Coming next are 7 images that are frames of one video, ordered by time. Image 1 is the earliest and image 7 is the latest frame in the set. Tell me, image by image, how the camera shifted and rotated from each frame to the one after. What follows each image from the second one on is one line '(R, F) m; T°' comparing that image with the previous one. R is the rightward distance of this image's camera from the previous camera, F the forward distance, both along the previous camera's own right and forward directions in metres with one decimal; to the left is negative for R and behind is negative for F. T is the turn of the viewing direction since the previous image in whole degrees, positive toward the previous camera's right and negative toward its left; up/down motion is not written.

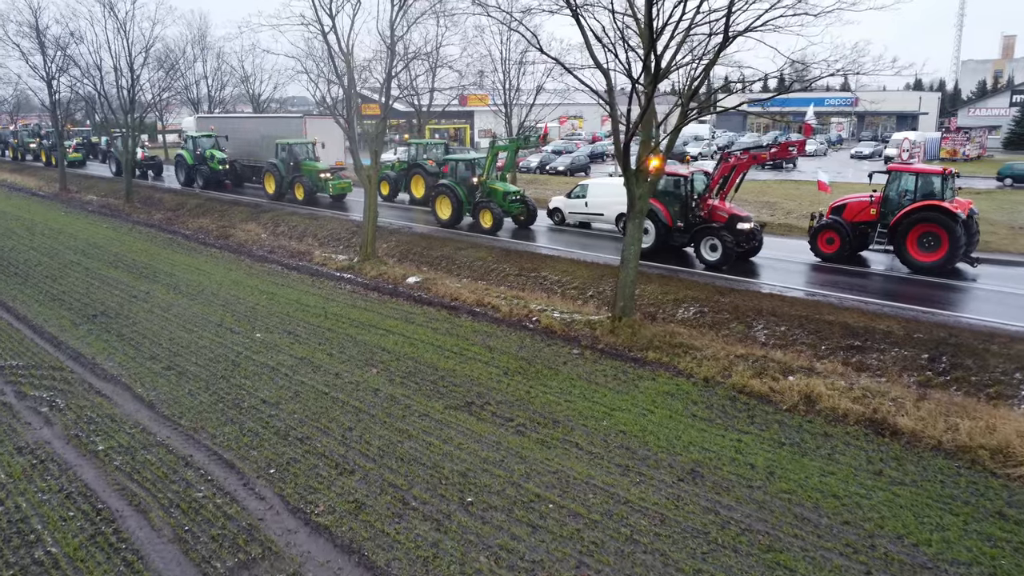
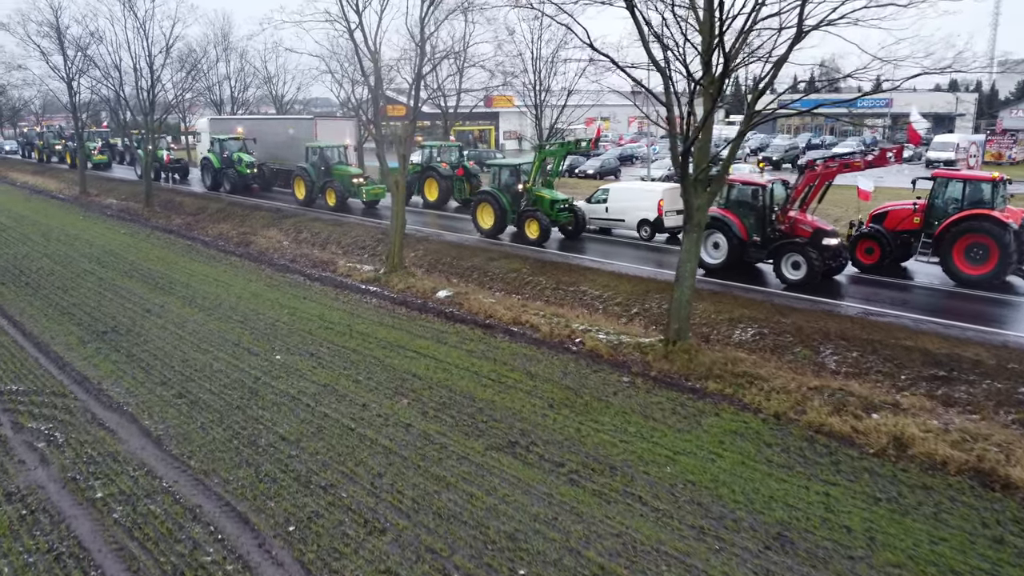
(-0.3, +1.0) m; -1°
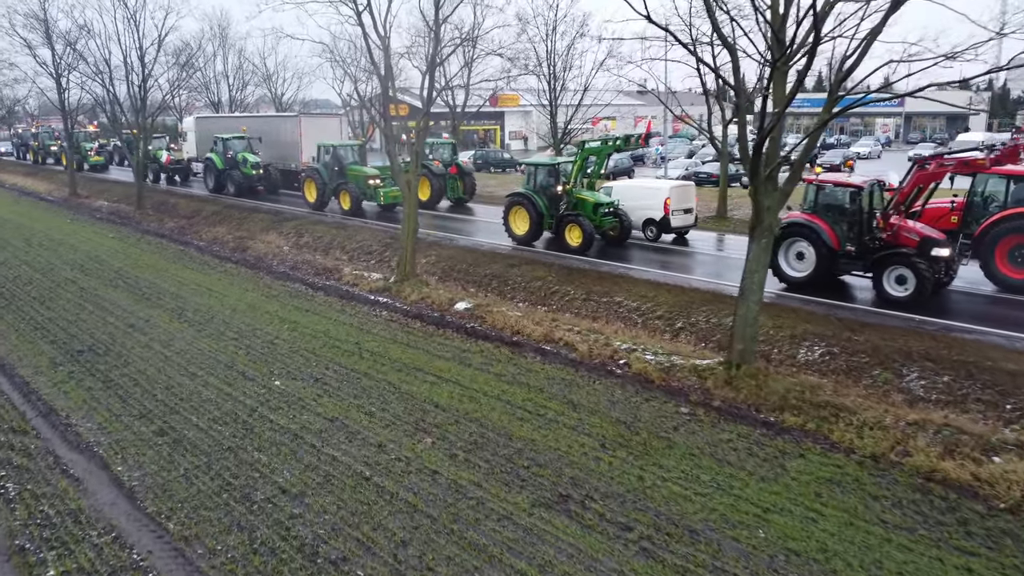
(-0.4, +1.4) m; 0°
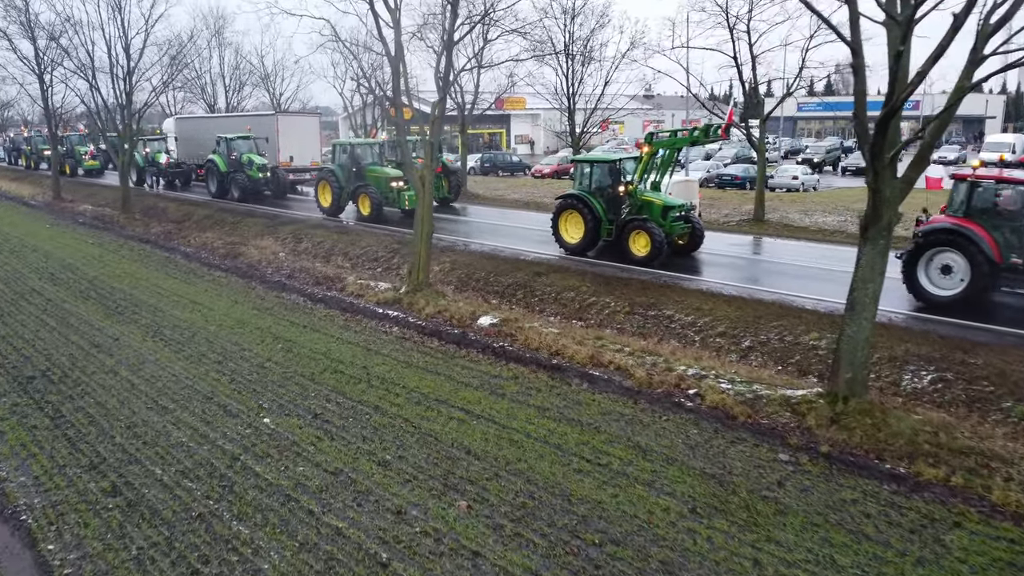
(-0.4, +1.8) m; 0°
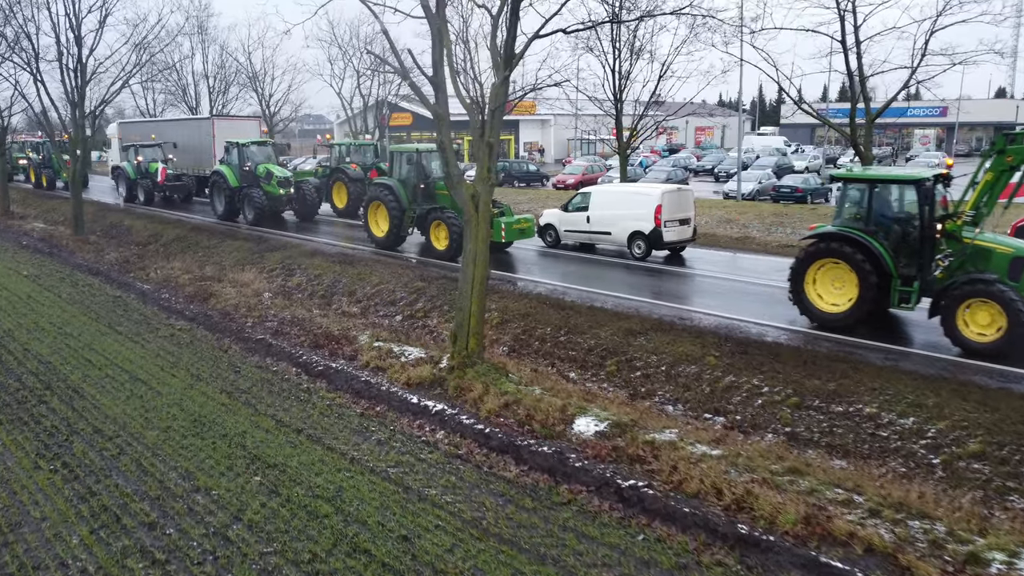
(-1.0, +3.9) m; +1°
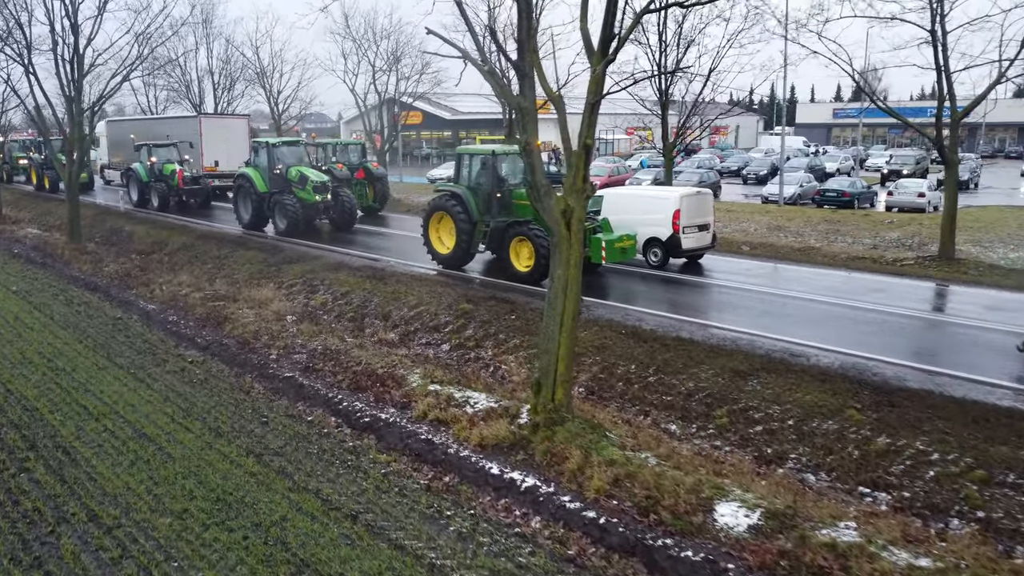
(-0.8, +1.6) m; 0°
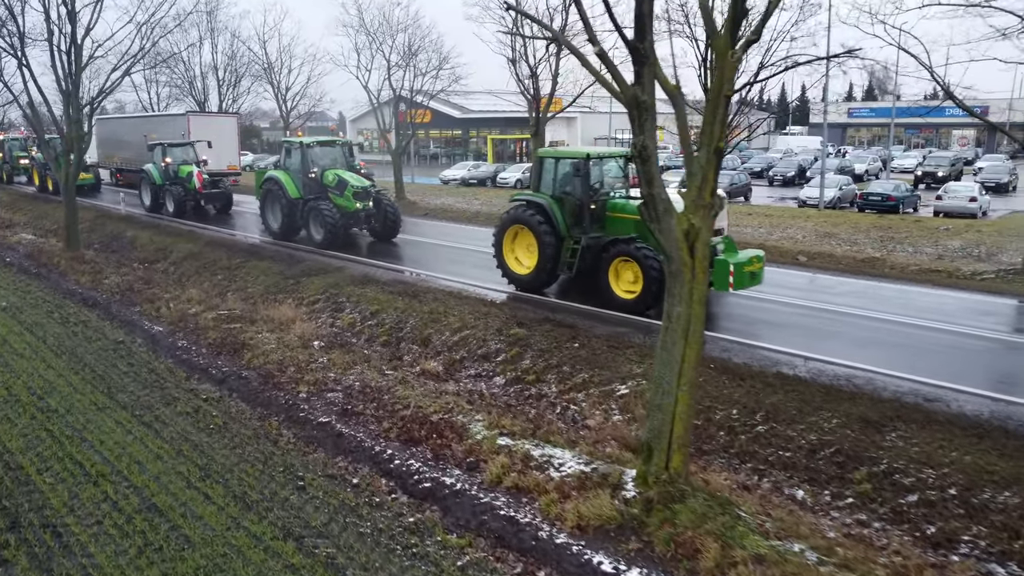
(-0.7, +1.3) m; 0°
